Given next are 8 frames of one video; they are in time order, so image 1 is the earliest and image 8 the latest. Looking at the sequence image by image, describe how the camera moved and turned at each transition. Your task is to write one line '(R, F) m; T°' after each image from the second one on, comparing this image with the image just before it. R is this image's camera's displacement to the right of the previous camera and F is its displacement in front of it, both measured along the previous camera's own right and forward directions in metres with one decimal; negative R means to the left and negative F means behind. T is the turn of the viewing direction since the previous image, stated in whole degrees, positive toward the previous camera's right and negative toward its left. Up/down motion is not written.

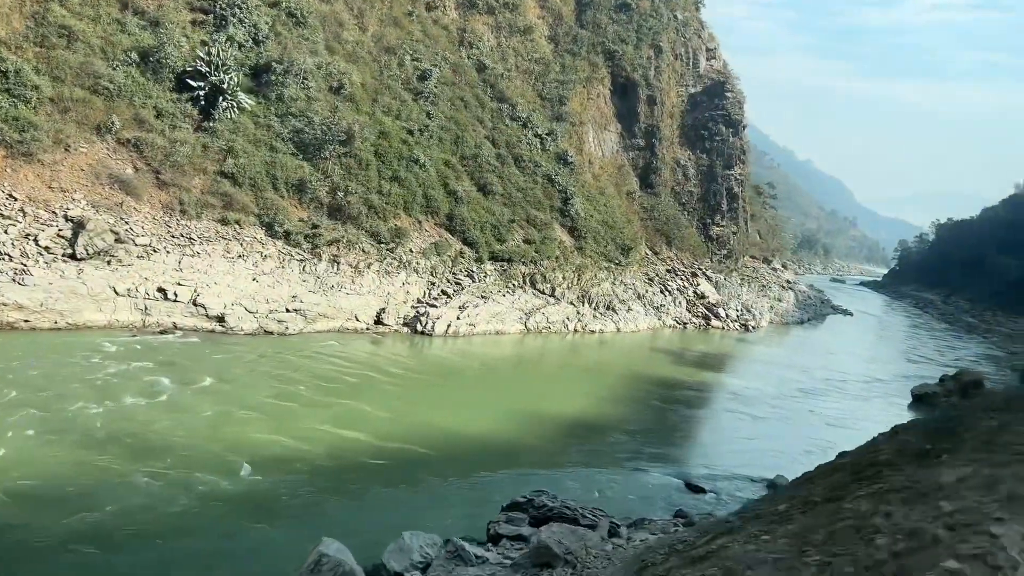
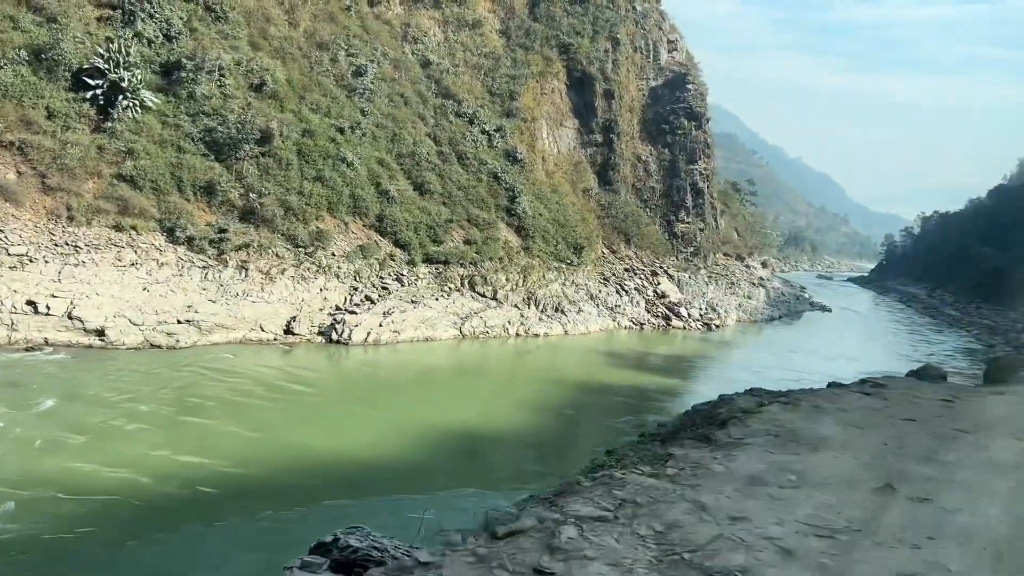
(+1.6, +1.2) m; 0°
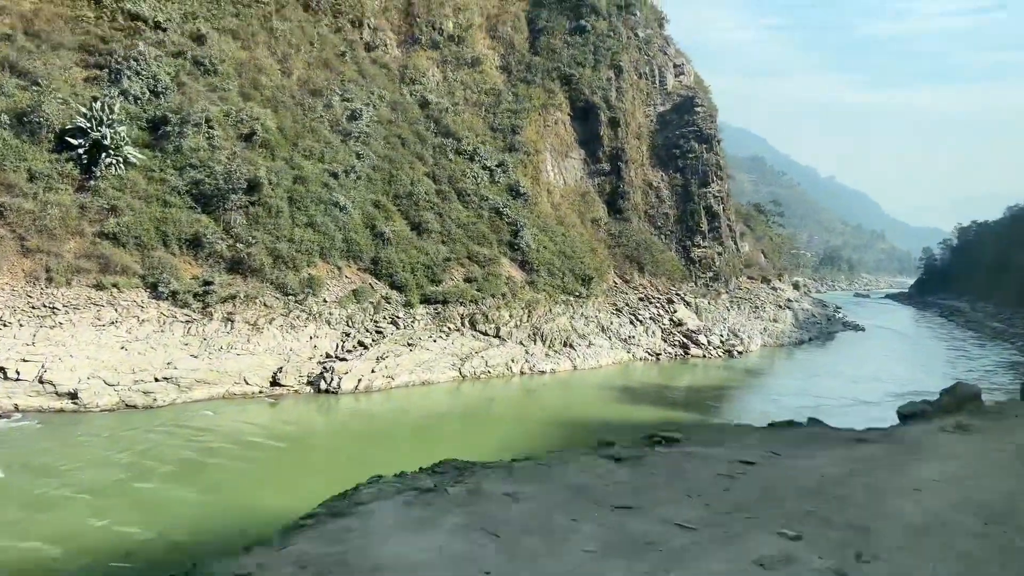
(+0.9, +0.7) m; -3°
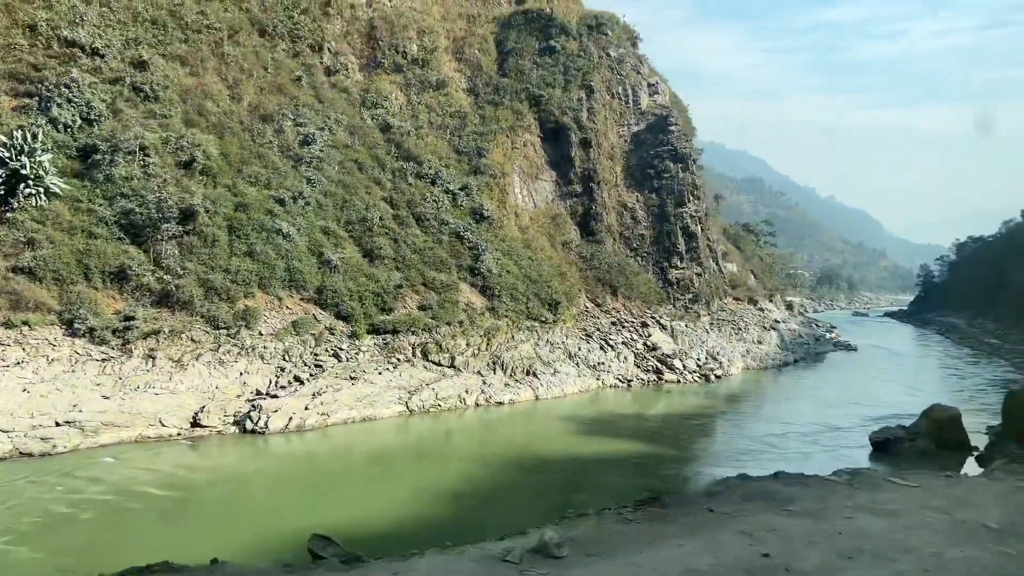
(+1.2, +1.1) m; 0°
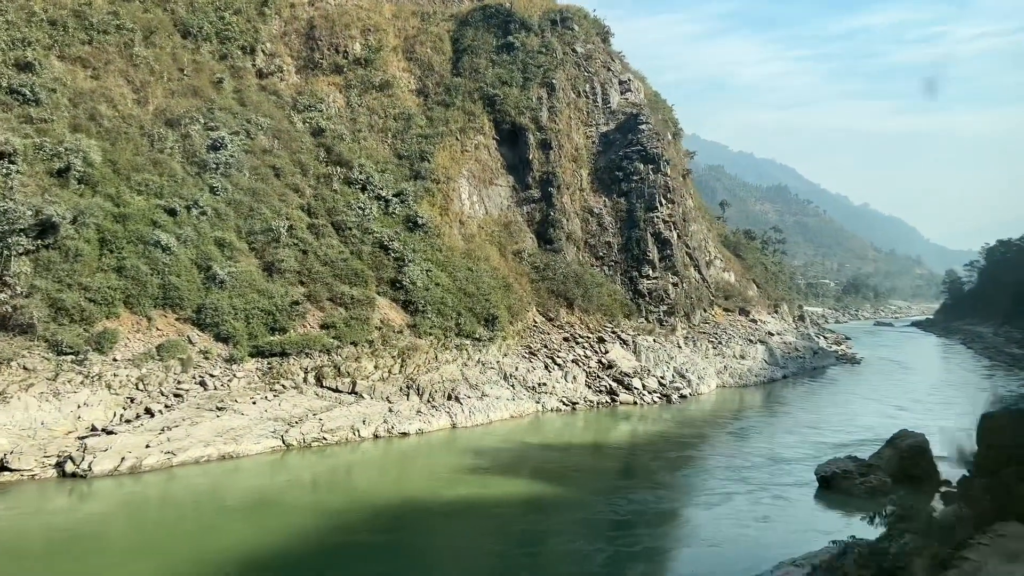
(+2.7, +2.4) m; -2°
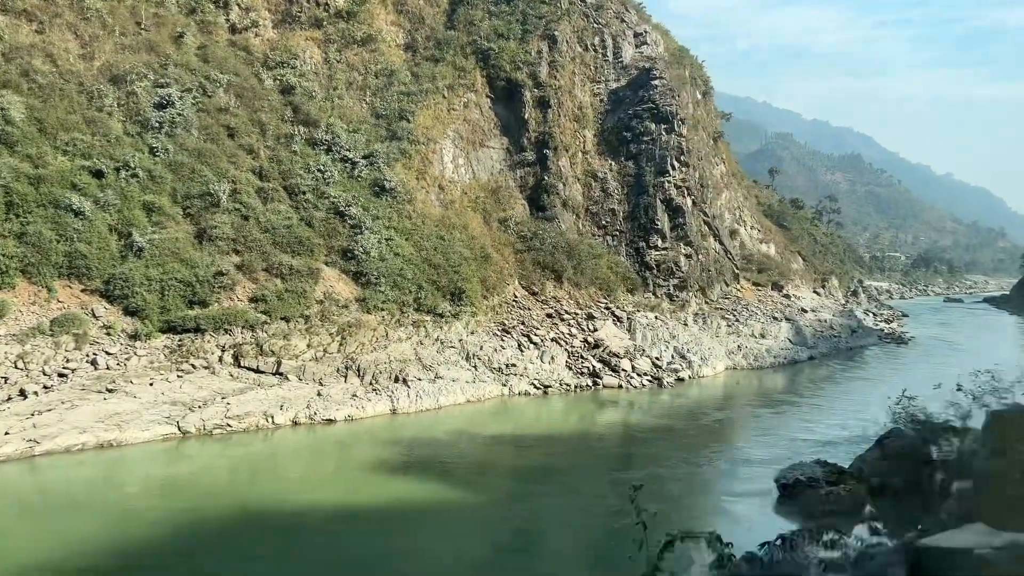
(+2.4, +2.3) m; -5°
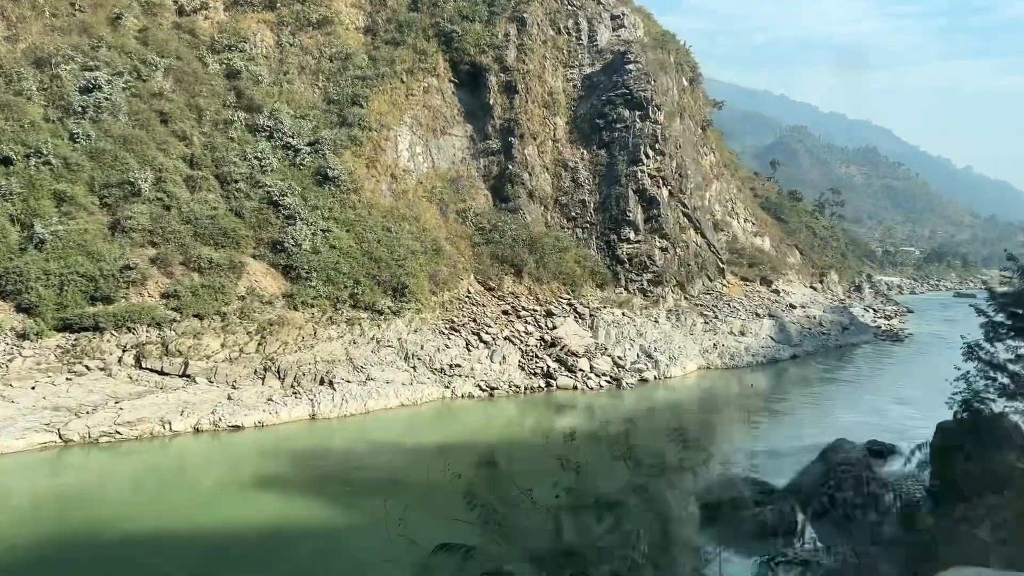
(+1.6, +1.3) m; -1°
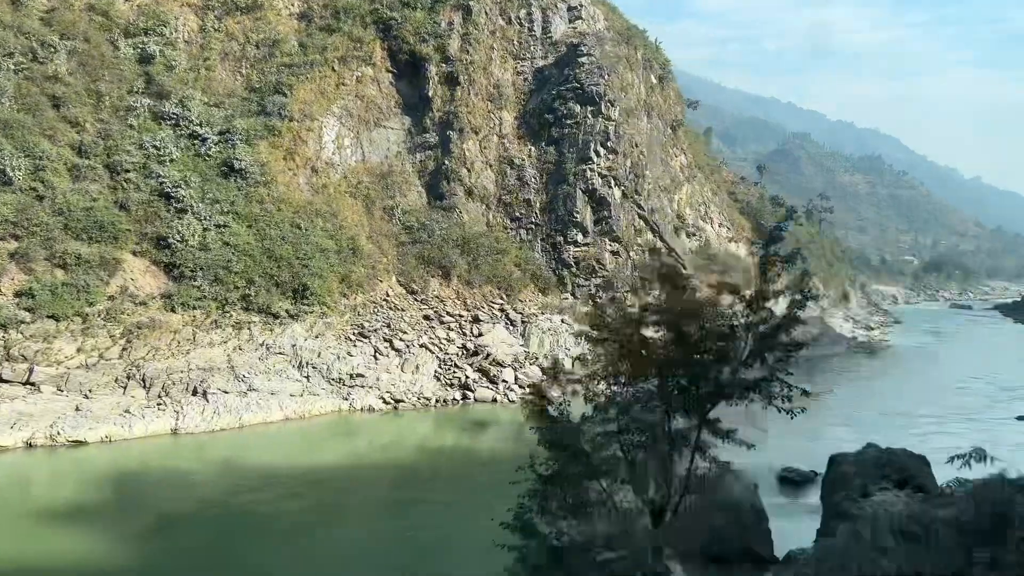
(+2.0, +1.6) m; 0°
